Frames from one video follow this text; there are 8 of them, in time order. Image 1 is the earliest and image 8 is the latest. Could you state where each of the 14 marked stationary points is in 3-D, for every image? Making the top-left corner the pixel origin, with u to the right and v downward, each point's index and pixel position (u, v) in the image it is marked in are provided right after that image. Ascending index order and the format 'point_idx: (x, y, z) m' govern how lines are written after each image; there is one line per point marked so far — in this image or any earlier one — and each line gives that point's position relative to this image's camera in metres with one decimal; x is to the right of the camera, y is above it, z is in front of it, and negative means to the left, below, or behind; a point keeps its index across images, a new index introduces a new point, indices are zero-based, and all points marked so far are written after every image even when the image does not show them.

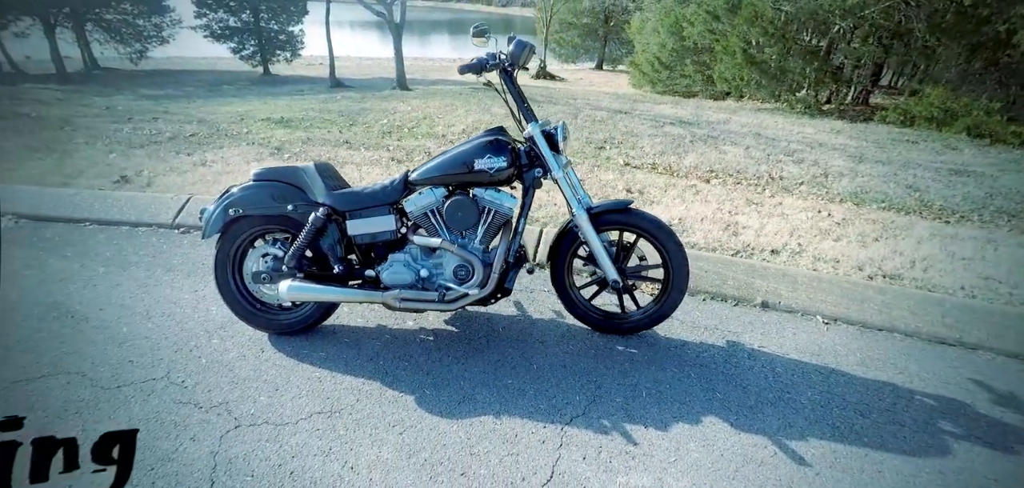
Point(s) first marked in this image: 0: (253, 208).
0: (-1.3, +0.2, +2.7) m
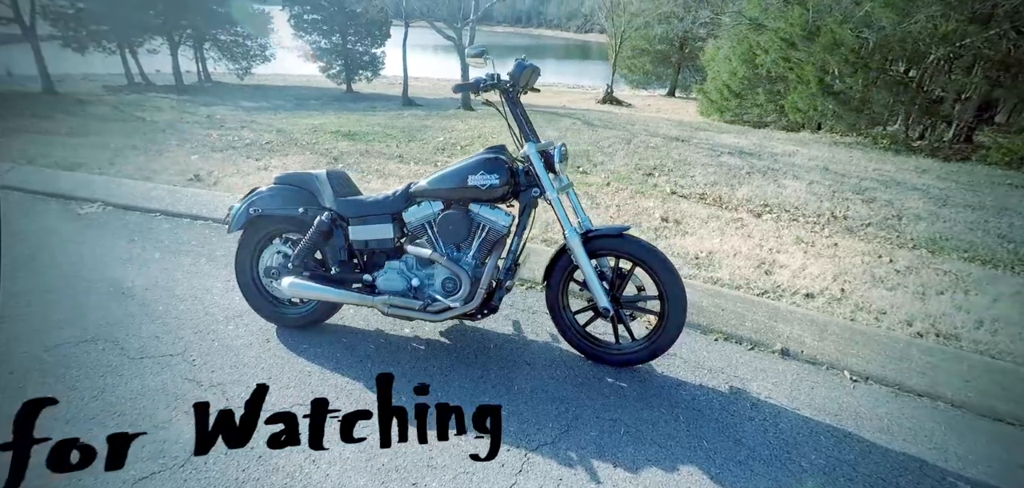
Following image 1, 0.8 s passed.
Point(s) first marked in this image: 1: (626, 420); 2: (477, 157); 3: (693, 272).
0: (-1.4, +0.2, +3.0) m
1: (+0.6, -0.8, +2.6) m
2: (-0.2, +0.4, +2.8) m
3: (+1.3, -0.2, +3.7) m
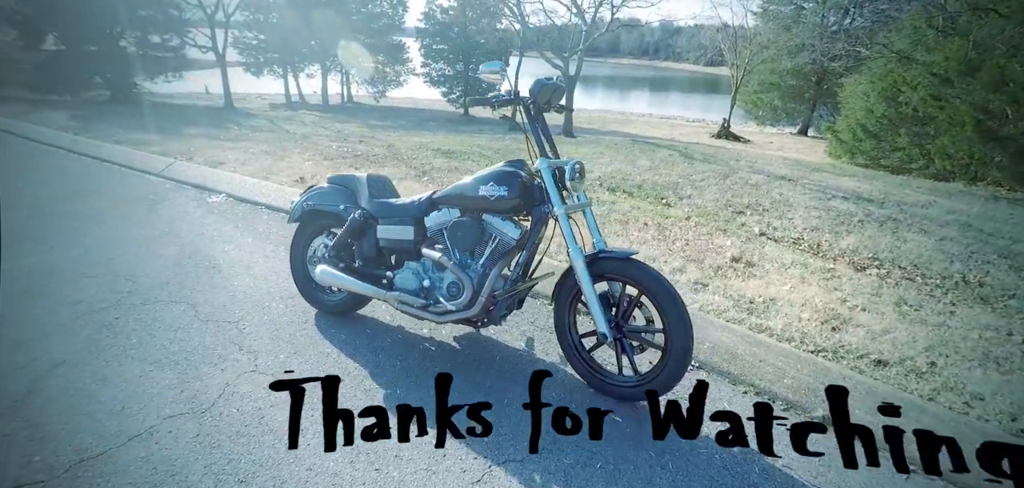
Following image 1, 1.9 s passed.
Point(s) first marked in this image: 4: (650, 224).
0: (-1.2, +0.2, +3.4) m
1: (+0.4, -0.9, +2.5) m
2: (-0.1, +0.4, +2.8) m
3: (+1.4, -0.4, +3.4) m
4: (+1.3, +0.2, +5.2) m
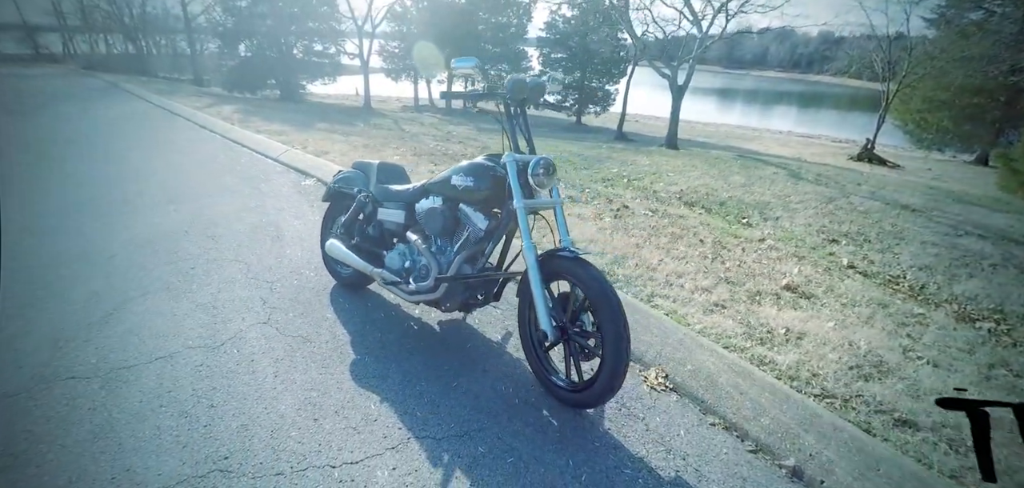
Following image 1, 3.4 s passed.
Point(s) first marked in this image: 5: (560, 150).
0: (-1.2, +0.4, +3.7) m
1: (+0.1, -0.9, +2.4) m
2: (-0.2, +0.4, +2.9) m
3: (+1.3, -0.6, +3.0) m
4: (+1.7, 0.0, +4.8) m
5: (+0.7, +1.4, +8.2) m
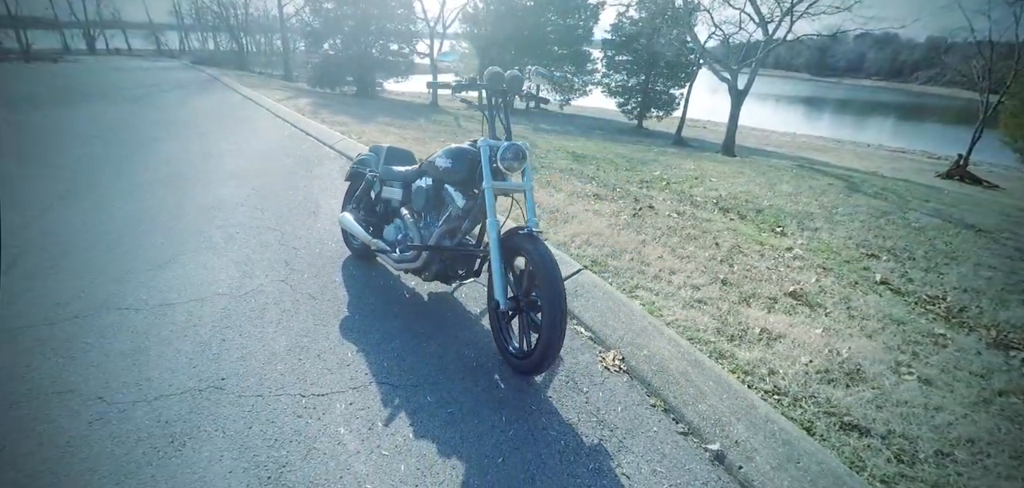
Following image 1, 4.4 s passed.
0: (-1.1, +0.6, +4.1) m
1: (-0.2, -0.8, +2.6) m
2: (-0.3, +0.6, +3.1) m
3: (+1.1, -0.5, +3.0) m
4: (+1.8, 0.0, +4.7) m
5: (+1.4, +1.4, +8.3) m
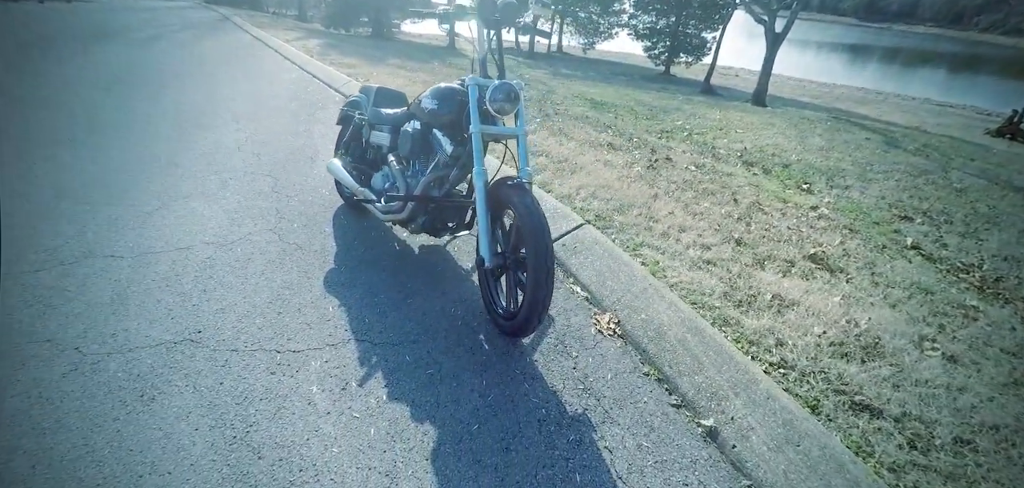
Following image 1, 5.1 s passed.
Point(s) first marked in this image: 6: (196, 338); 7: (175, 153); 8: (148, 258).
0: (-1.1, +1.0, +3.8) m
1: (-0.3, -0.6, +2.5) m
2: (-0.3, +0.8, +2.9) m
3: (+1.0, -0.3, +2.8) m
4: (+1.9, +0.3, +4.4) m
5: (+1.7, +2.1, +7.8) m
6: (-1.6, -0.5, +2.7) m
7: (-3.0, +0.8, +5.0) m
8: (-2.3, -0.1, +3.4) m
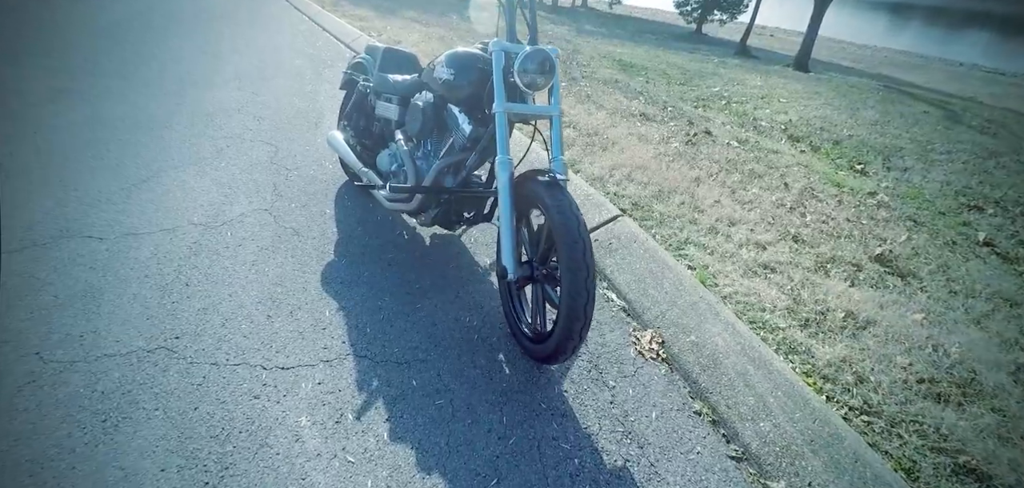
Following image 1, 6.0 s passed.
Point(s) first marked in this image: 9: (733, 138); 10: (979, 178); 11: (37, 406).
0: (-1.0, +1.1, +3.3) m
1: (-0.2, -0.6, +2.1) m
2: (-0.2, +0.8, +2.4) m
3: (+1.2, -0.3, +2.4) m
4: (+2.0, +0.4, +3.9) m
5: (+1.9, +2.4, +7.2) m
6: (-1.5, -0.4, +2.4) m
7: (-2.8, +1.1, +4.5) m
8: (-2.2, 0.0, +3.0) m
9: (+1.9, +0.9, +4.7) m
10: (+3.9, +0.5, +4.5) m
11: (-1.8, -0.6, +2.1) m
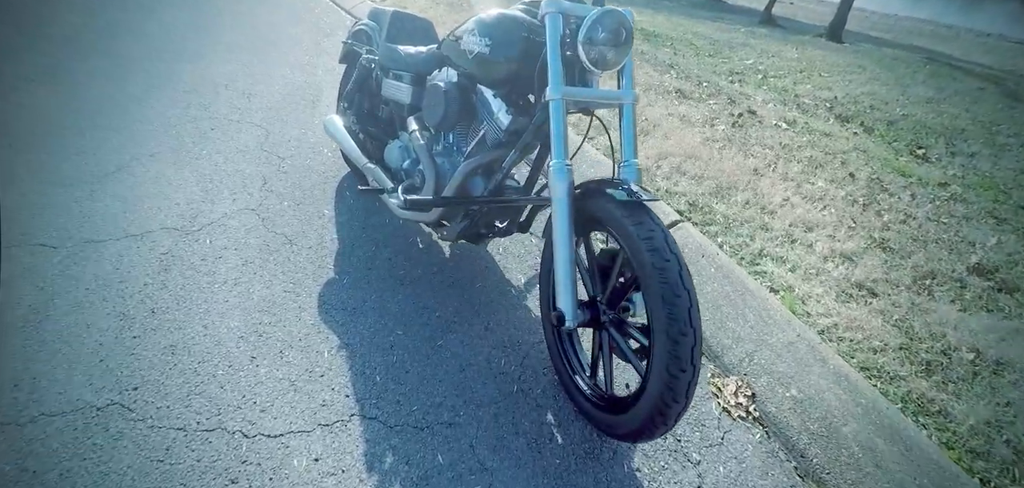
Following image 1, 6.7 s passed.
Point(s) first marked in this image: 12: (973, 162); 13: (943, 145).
0: (-0.8, +1.0, +2.8) m
1: (0.0, -0.7, +1.6) m
2: (0.0, +0.8, +1.8) m
3: (+1.3, -0.4, +1.9) m
4: (+2.2, +0.4, +3.4) m
5: (+2.0, +2.6, +6.6) m
6: (-1.3, -0.5, +1.8) m
7: (-2.7, +1.1, +3.9) m
8: (-2.0, 0.0, +2.5) m
9: (+2.0, +1.0, +4.2) m
10: (+4.0, +0.6, +4.0) m
11: (-1.6, -0.7, +1.6) m
12: (+3.4, +0.6, +4.0) m
13: (+3.3, +0.8, +4.2) m
